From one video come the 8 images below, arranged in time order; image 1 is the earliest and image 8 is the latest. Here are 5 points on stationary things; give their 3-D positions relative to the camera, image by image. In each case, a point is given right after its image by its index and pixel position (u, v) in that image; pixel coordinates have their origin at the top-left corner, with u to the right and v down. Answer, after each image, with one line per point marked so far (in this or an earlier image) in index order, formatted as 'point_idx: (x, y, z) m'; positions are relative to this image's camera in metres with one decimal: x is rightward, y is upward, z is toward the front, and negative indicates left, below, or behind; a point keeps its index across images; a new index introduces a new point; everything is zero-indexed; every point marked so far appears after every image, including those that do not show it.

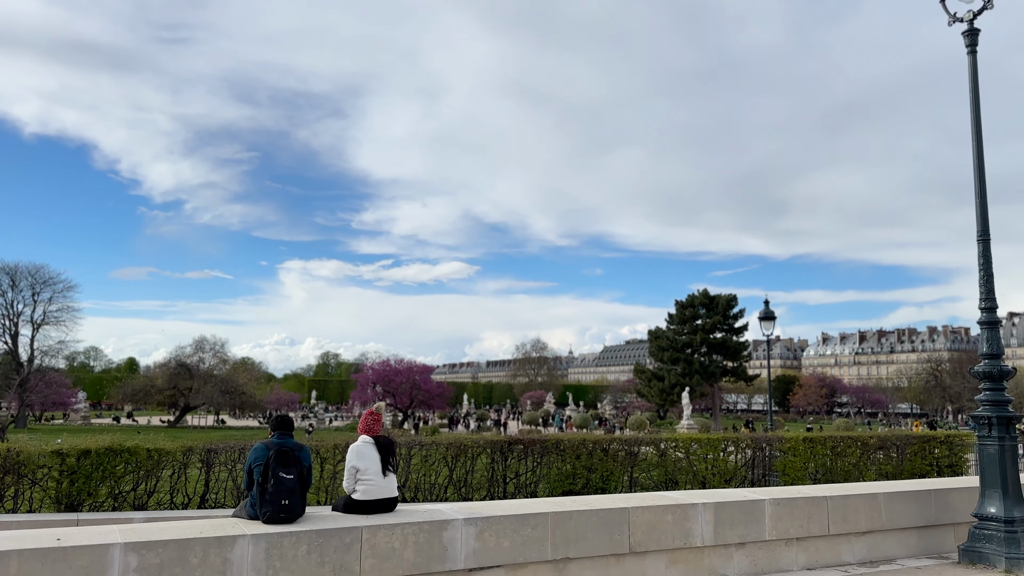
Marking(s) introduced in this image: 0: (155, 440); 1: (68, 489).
0: (-4.4, -1.9, +9.8) m
1: (-5.0, -2.3, +9.1) m
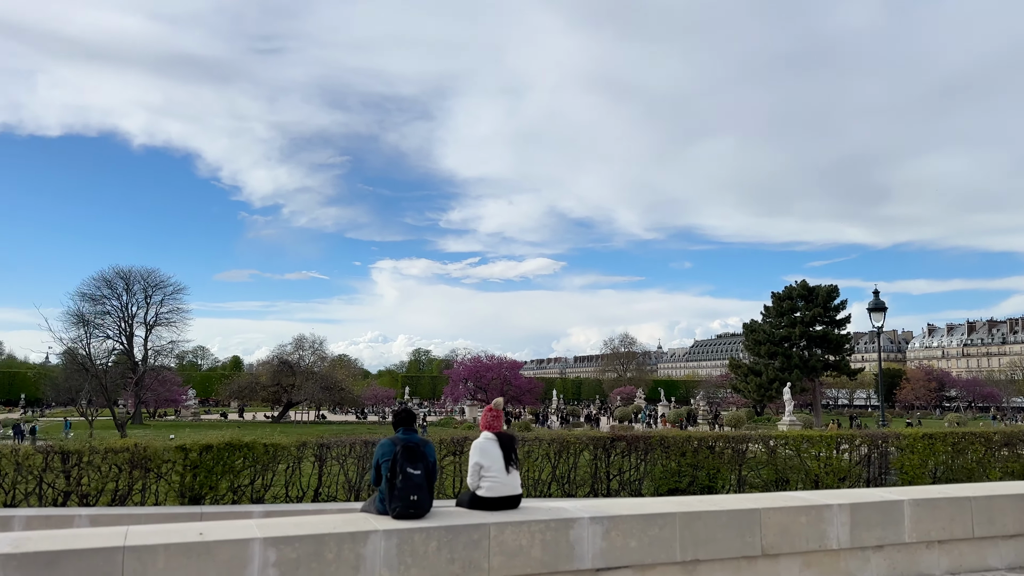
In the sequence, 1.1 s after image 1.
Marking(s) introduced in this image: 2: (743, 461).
0: (-3.1, -1.9, +10.1) m
1: (-3.8, -2.3, +9.5) m
2: (+3.5, -2.6, +11.9) m
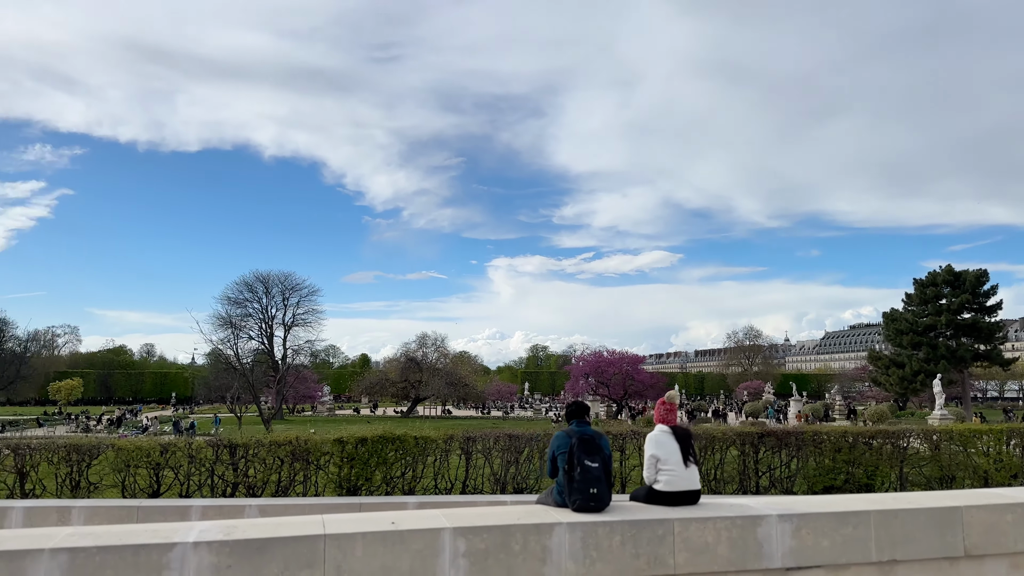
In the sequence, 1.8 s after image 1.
0: (-1.2, -1.8, +10.4) m
1: (-2.0, -2.3, +9.8) m
2: (+5.5, -2.4, +11.2) m
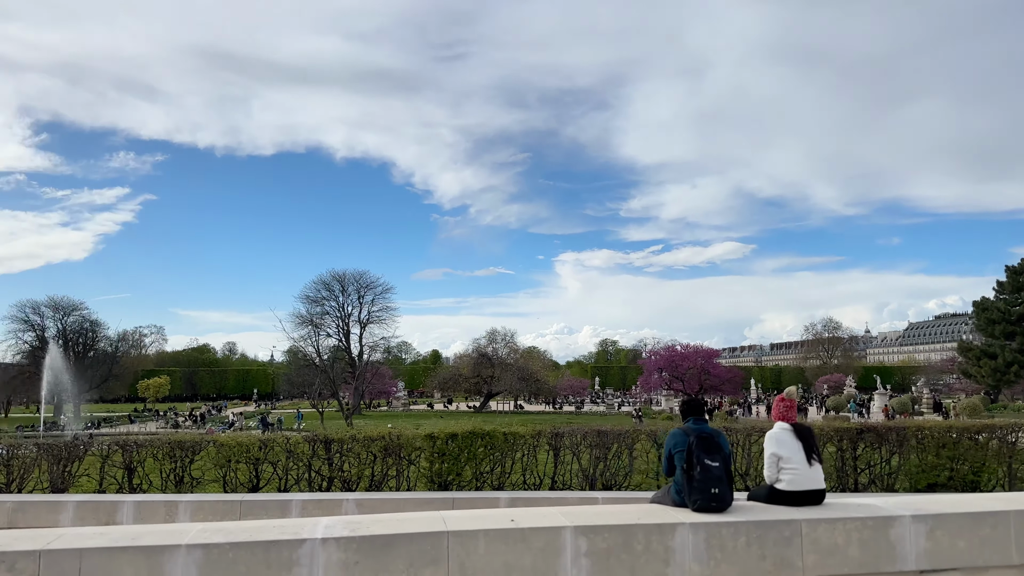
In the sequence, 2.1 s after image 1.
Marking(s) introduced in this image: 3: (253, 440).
0: (-0.1, -1.8, +10.4) m
1: (-0.9, -2.3, +9.9) m
2: (+6.7, -2.2, +10.6) m
3: (-3.2, -1.9, +9.8) m
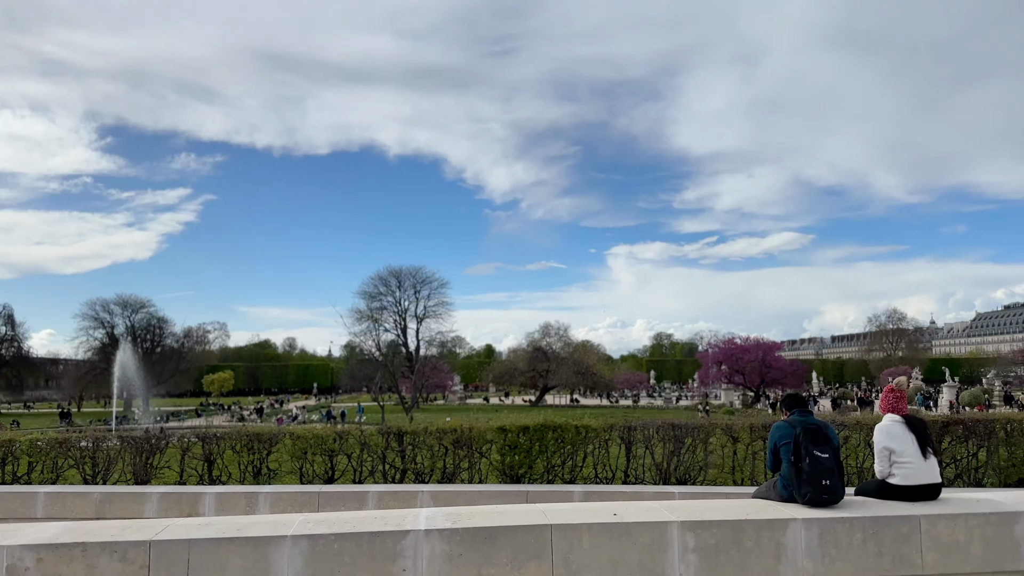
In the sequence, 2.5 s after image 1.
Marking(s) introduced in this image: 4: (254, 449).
0: (+0.9, -1.7, +10.3) m
1: (0.0, -2.2, +9.9) m
2: (+7.6, -2.0, +10.0) m
3: (-2.3, -1.8, +9.9) m
4: (-3.2, -2.0, +9.9) m
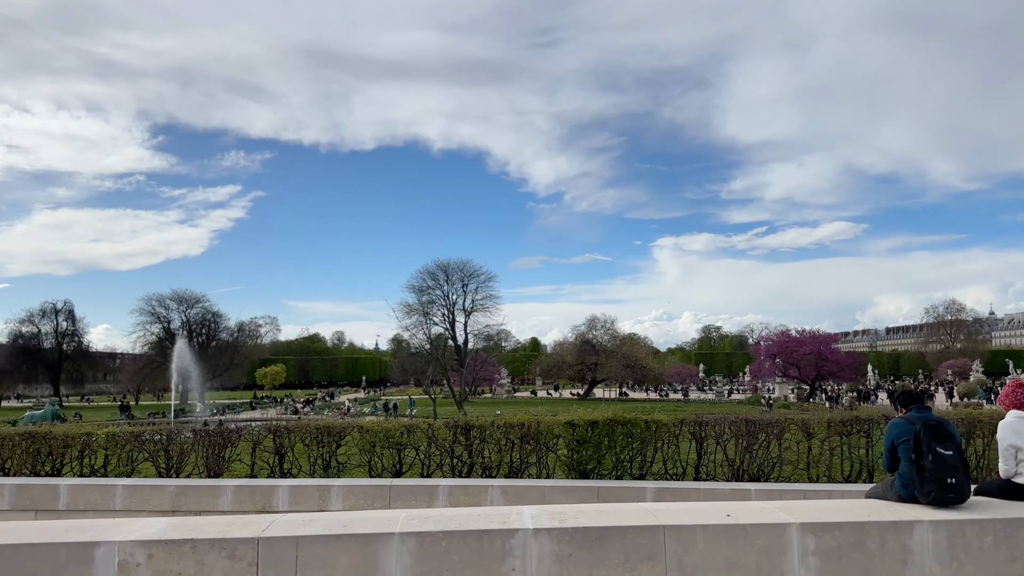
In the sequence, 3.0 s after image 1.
0: (+1.7, -1.6, +10.1) m
1: (+0.9, -2.1, +9.7) m
2: (+8.5, -1.9, +9.5) m
3: (-1.4, -1.7, +9.9) m
4: (-2.4, -1.9, +10.0) m
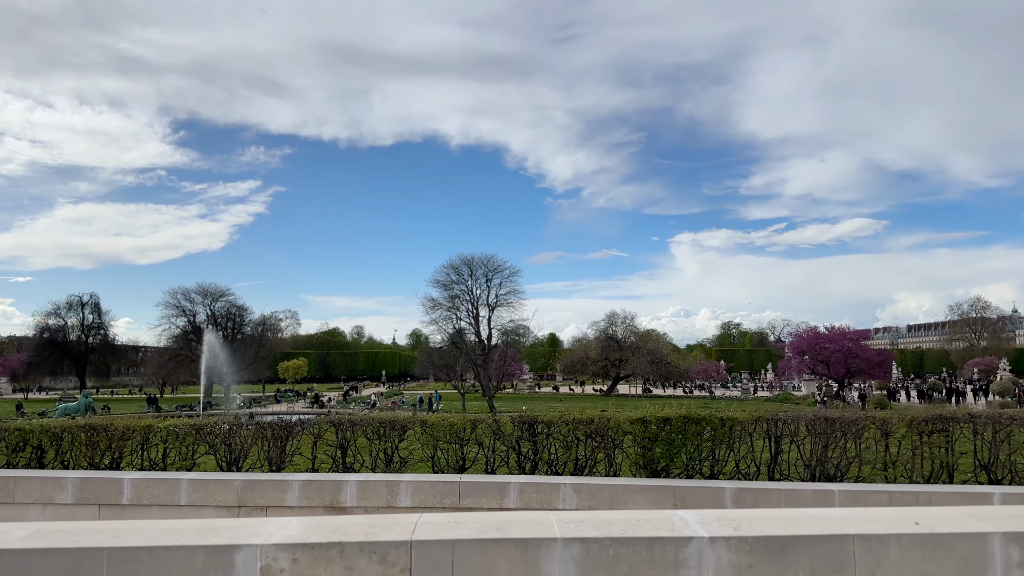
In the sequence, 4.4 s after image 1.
0: (+2.6, -1.5, +9.8) m
1: (+1.7, -2.0, +9.4) m
2: (+9.3, -1.8, +9.0) m
3: (-0.6, -1.6, +9.7) m
4: (-1.5, -1.8, +9.8) m
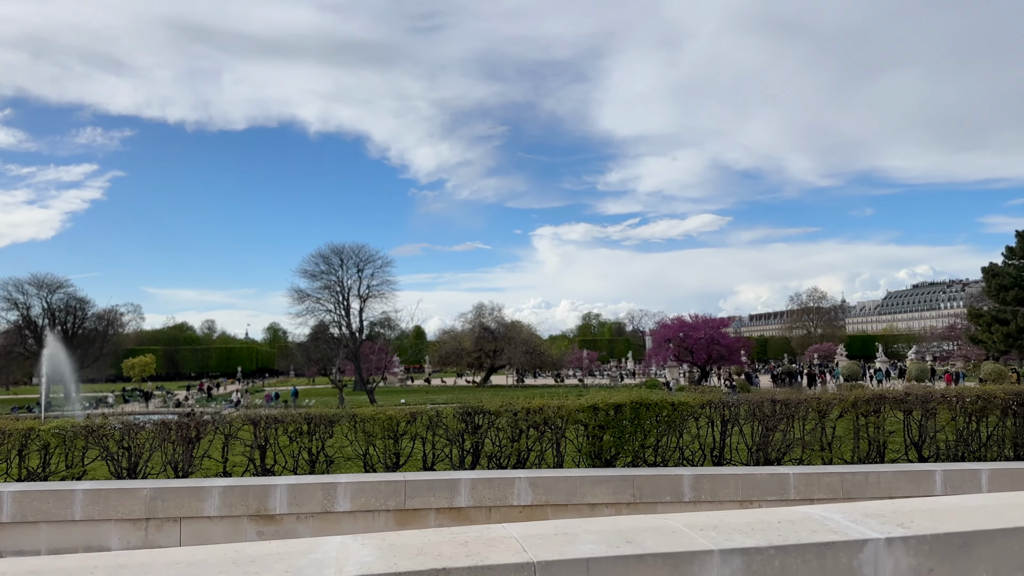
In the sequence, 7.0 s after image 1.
0: (+1.8, -1.3, +9.5) m
1: (+1.0, -1.8, +9.0) m
2: (+8.6, -1.6, +9.9) m
3: (-1.3, -1.4, +8.8) m
4: (-2.2, -1.6, +8.8) m
